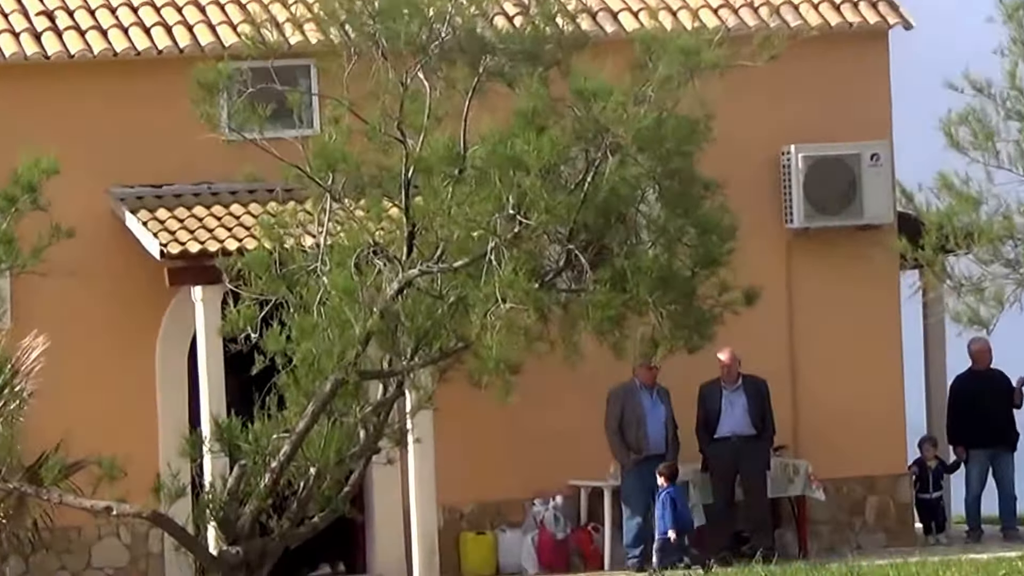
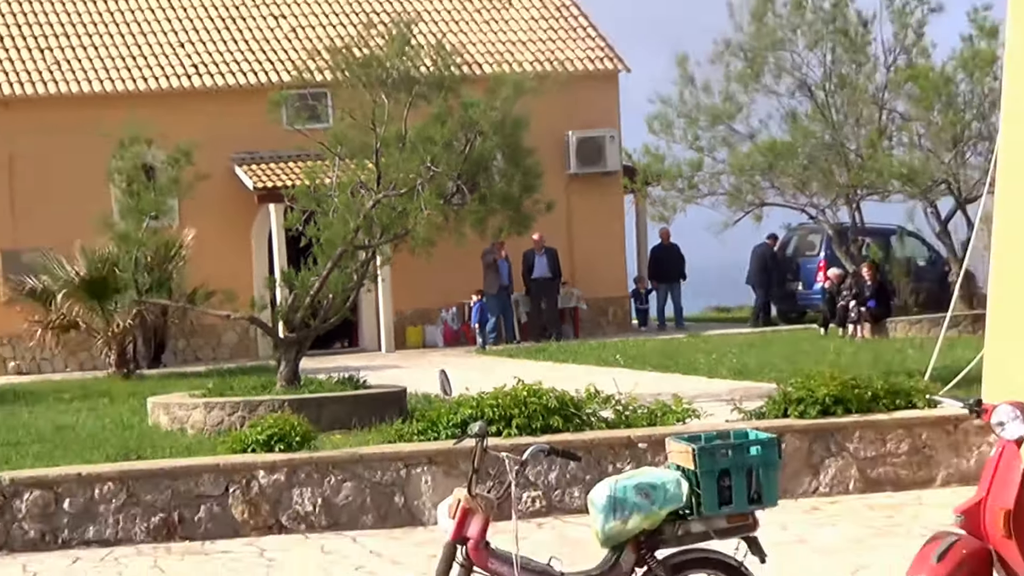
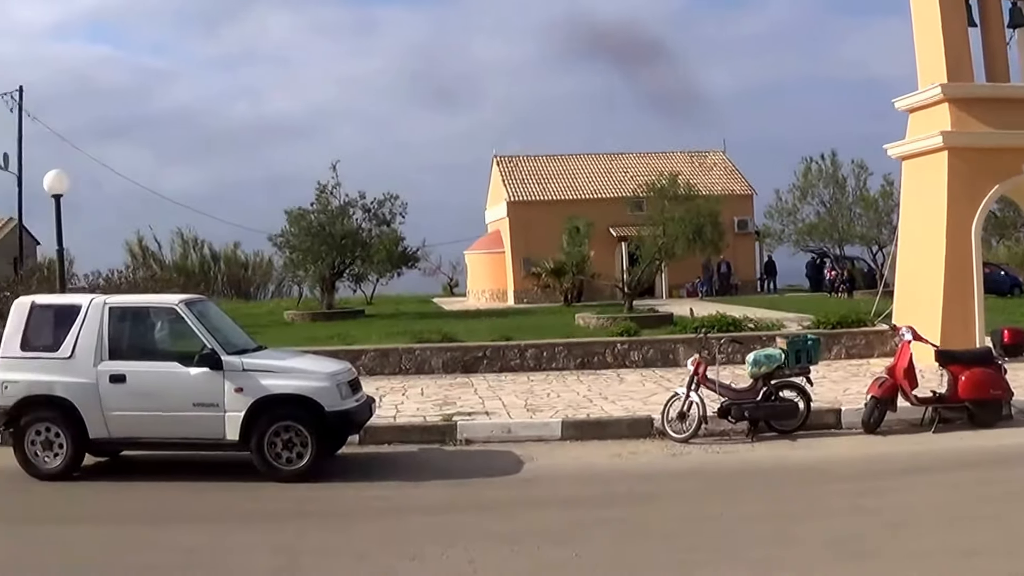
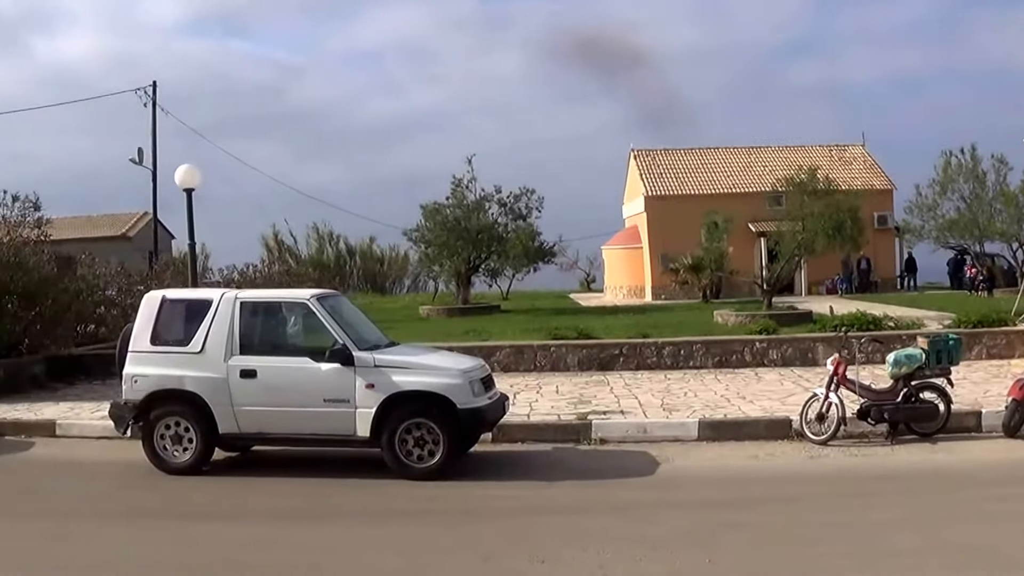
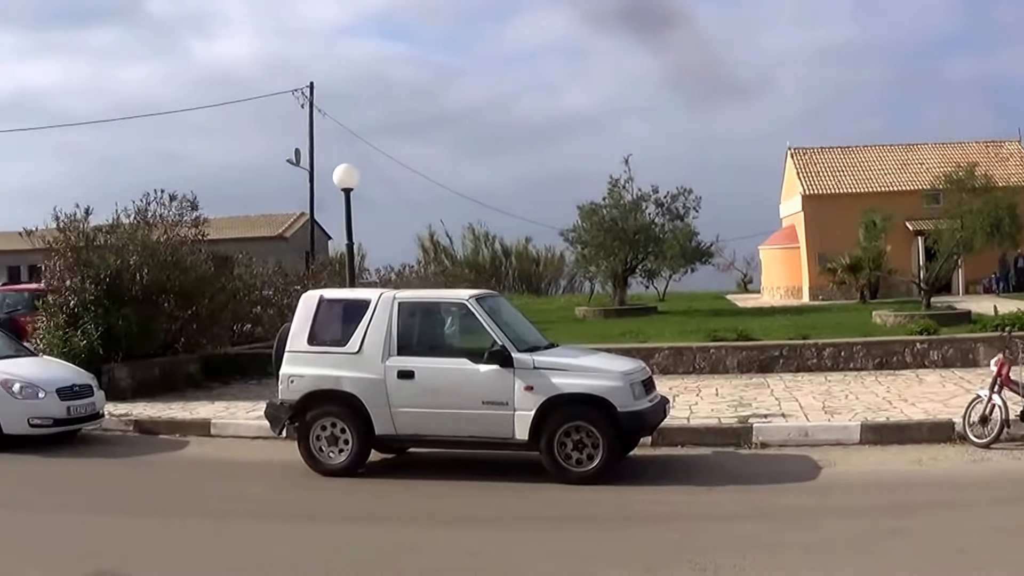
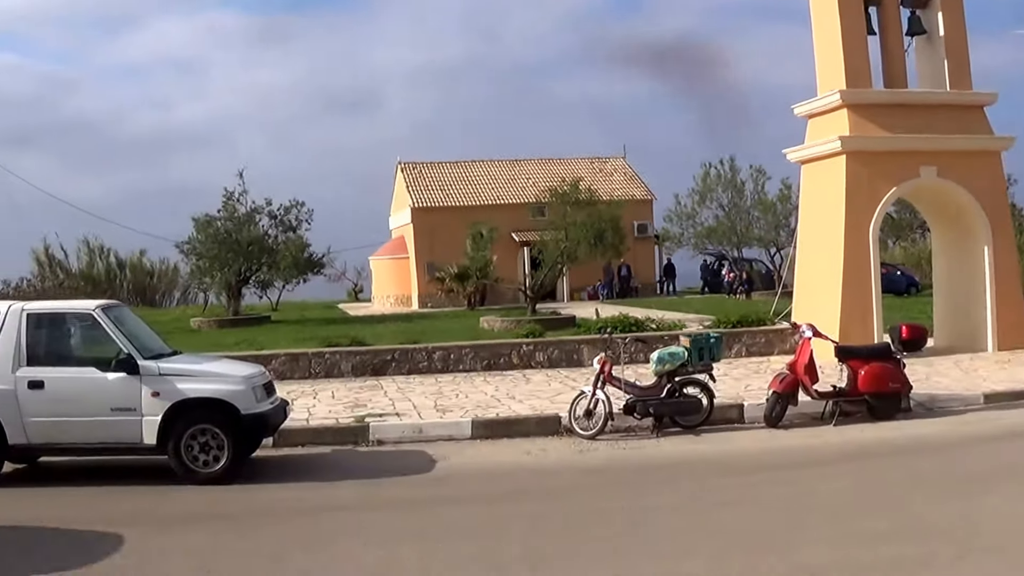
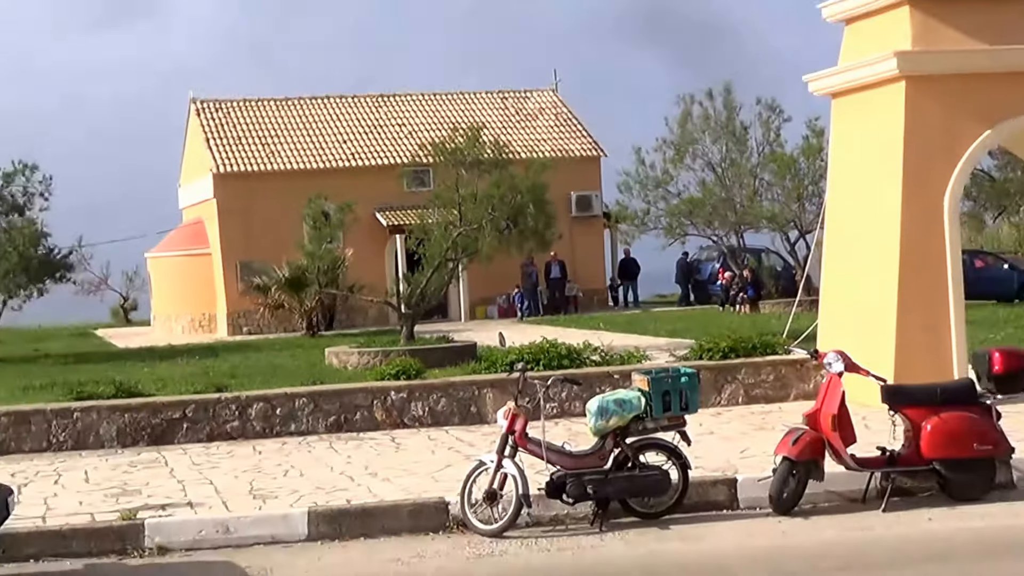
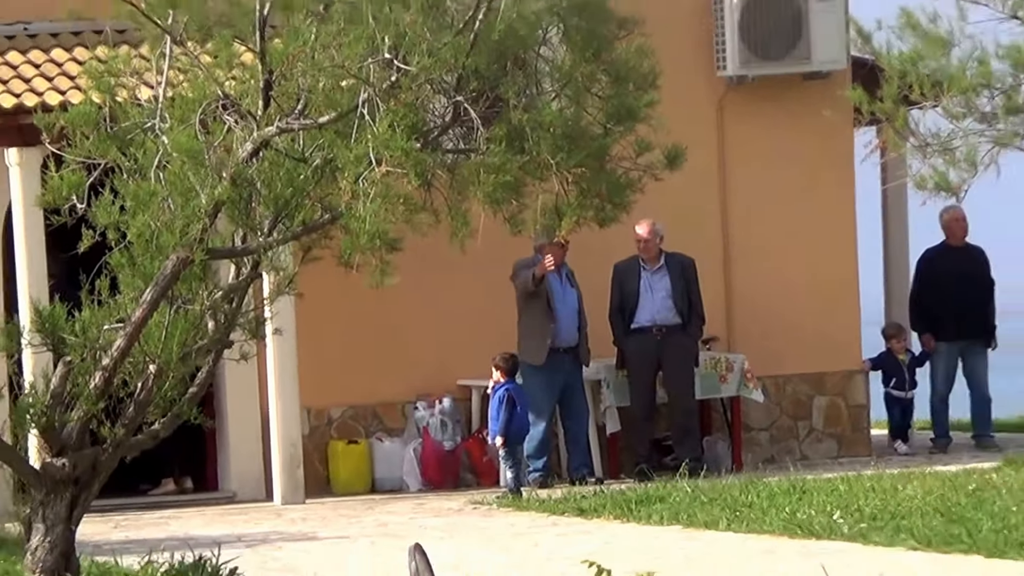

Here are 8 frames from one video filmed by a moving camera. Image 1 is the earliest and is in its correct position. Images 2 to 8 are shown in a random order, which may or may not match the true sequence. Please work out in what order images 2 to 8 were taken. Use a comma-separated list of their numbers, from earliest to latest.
8, 2, 7, 6, 3, 4, 5
